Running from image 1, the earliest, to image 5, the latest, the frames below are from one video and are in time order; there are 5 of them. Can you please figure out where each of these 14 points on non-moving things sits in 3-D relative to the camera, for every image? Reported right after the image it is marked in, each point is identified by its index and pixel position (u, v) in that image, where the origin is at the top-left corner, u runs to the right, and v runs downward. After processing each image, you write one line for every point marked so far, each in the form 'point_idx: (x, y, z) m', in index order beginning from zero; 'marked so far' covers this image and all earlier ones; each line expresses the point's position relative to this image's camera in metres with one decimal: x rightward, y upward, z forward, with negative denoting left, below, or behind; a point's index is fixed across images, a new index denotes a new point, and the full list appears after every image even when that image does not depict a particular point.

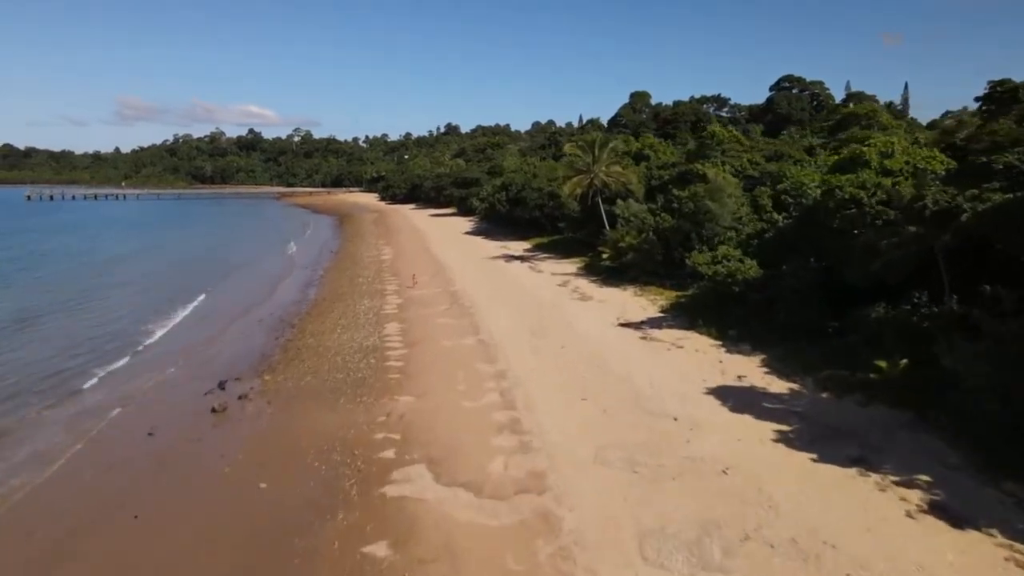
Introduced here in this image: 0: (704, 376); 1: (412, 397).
0: (+5.0, -2.3, +18.9) m
1: (-2.7, -2.9, +19.8) m
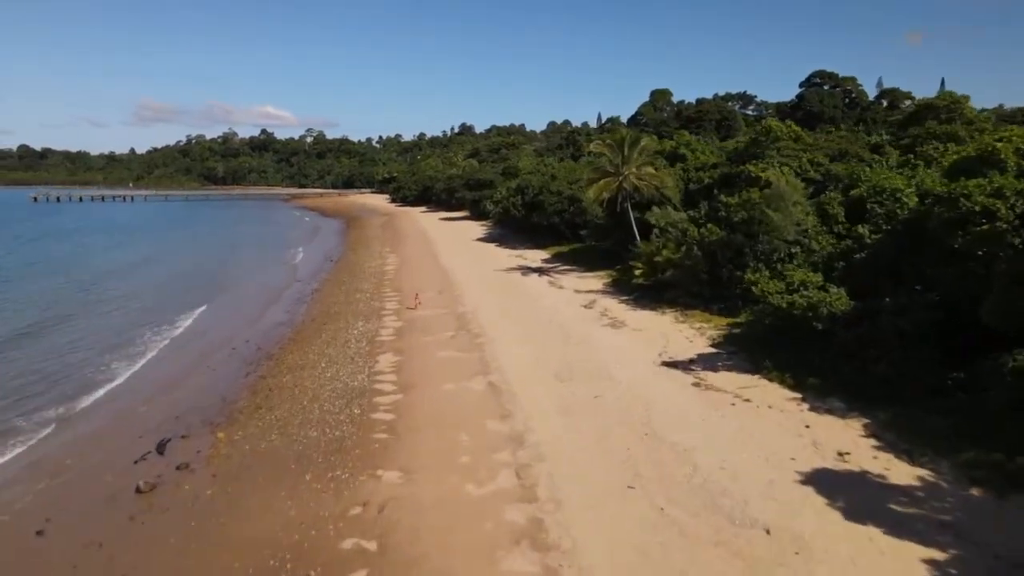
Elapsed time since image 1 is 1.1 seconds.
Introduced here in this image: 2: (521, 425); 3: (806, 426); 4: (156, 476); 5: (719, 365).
0: (+5.4, -3.2, +14.0) m
1: (-2.3, -3.8, +15.0) m
2: (+0.2, -3.2, +16.9) m
3: (+6.2, -2.9, +15.3) m
4: (-7.6, -4.0, +15.6) m
5: (+5.7, -2.1, +20.0) m
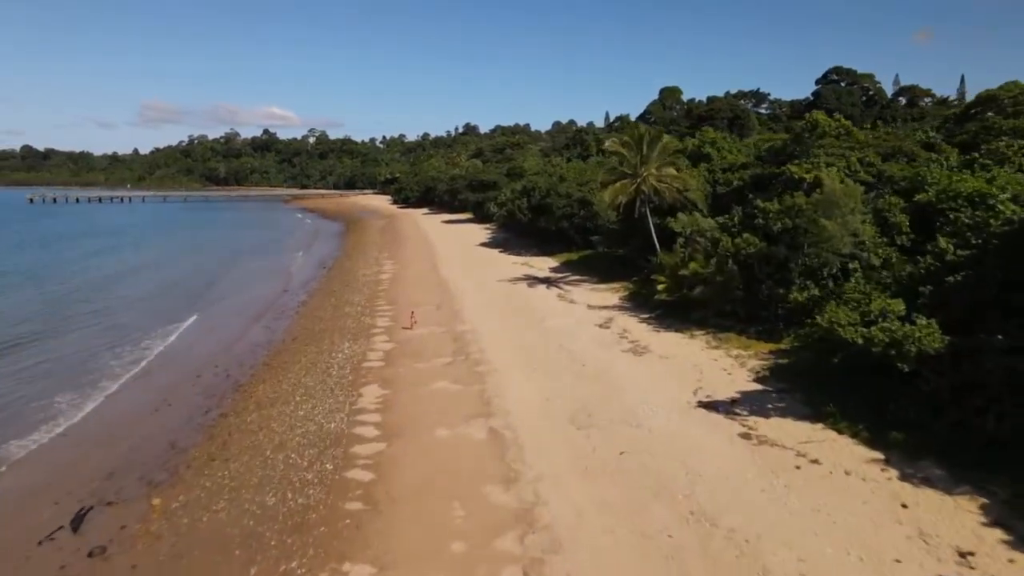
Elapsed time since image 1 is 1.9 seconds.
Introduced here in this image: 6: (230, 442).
0: (+5.5, -3.8, +10.4) m
1: (-2.2, -4.4, +11.5) m
2: (+0.3, -3.8, +13.4) m
3: (+6.3, -3.5, +11.8) m
4: (-7.5, -4.6, +12.1) m
5: (+5.8, -2.7, +16.5) m
6: (-6.8, -3.7, +17.6) m
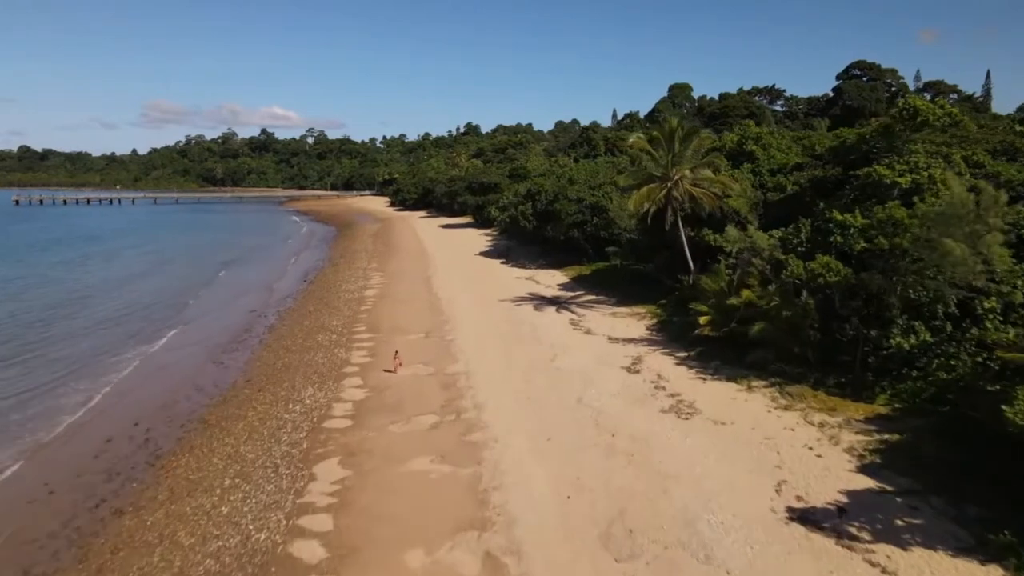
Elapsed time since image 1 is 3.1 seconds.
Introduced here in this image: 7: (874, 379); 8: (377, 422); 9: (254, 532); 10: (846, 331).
0: (+5.5, -4.7, +5.0) m
1: (-2.1, -5.3, +6.1) m
2: (+0.4, -4.7, +8.0) m
3: (+6.3, -4.4, +6.3) m
4: (-7.4, -5.5, +6.7) m
5: (+5.9, -3.7, +11.0) m
6: (-6.7, -4.6, +12.2) m
7: (+8.3, -2.1, +16.8) m
8: (-3.4, -3.4, +18.3) m
9: (-4.6, -4.4, +13.1) m
10: (+7.9, -1.0, +17.2) m
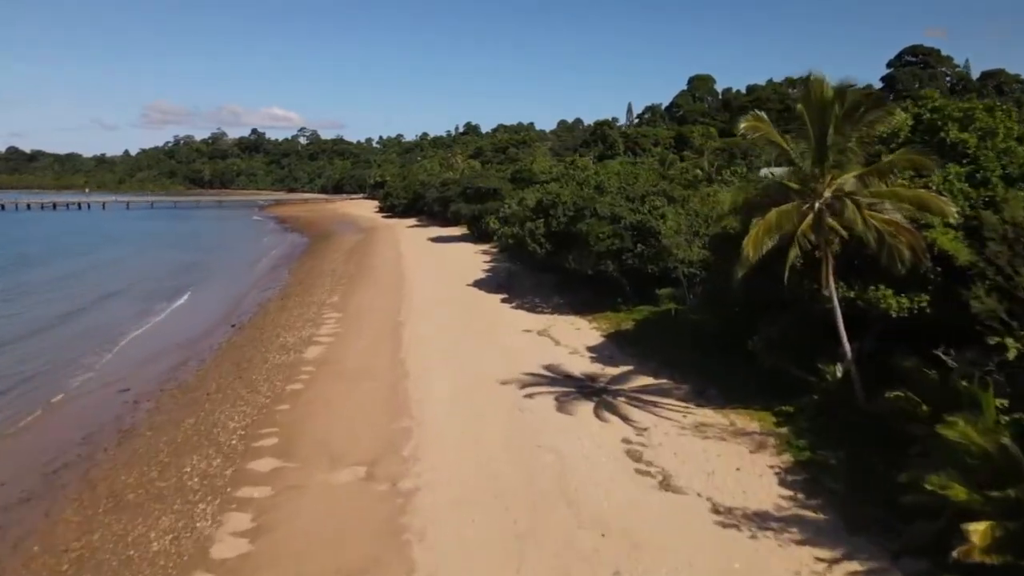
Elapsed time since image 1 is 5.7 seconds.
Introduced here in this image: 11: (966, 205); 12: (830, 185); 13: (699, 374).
0: (+5.7, -6.7, -7.0) m
1: (-1.9, -7.4, -5.9) m
2: (+0.6, -6.7, -4.0) m
3: (+6.5, -6.5, -5.7) m
4: (-7.2, -7.6, -5.3) m
5: (+6.1, -5.7, -1.0) m
6: (-6.5, -6.7, +0.2) m
7: (+8.5, -4.1, +4.8) m
8: (-3.2, -5.4, +6.3) m
9: (-4.4, -6.4, +1.1) m
10: (+8.1, -3.1, +5.1) m
11: (+8.0, +1.5, +12.9) m
12: (+5.8, +1.9, +13.2) m
13: (+4.9, -2.3, +19.0) m
